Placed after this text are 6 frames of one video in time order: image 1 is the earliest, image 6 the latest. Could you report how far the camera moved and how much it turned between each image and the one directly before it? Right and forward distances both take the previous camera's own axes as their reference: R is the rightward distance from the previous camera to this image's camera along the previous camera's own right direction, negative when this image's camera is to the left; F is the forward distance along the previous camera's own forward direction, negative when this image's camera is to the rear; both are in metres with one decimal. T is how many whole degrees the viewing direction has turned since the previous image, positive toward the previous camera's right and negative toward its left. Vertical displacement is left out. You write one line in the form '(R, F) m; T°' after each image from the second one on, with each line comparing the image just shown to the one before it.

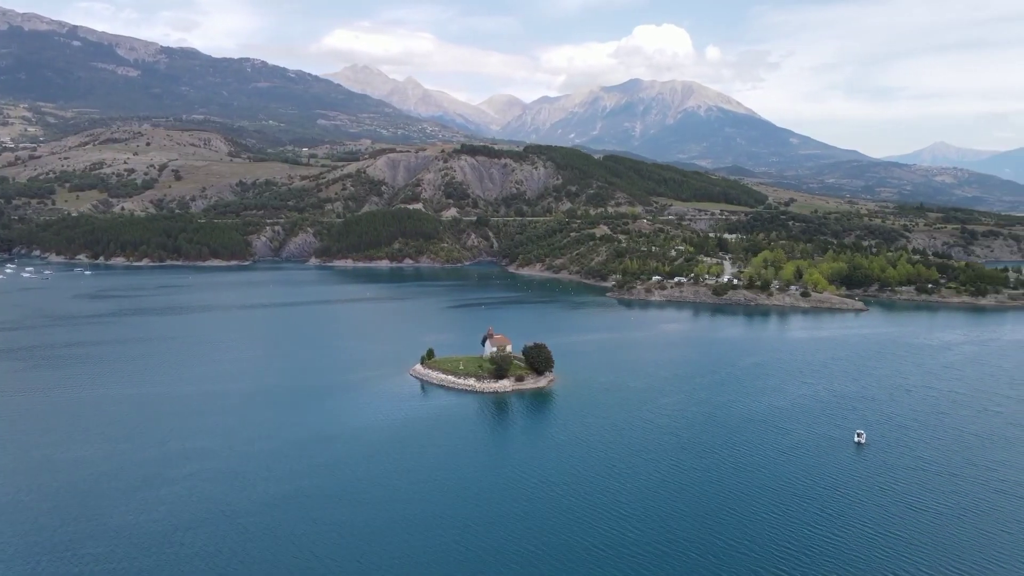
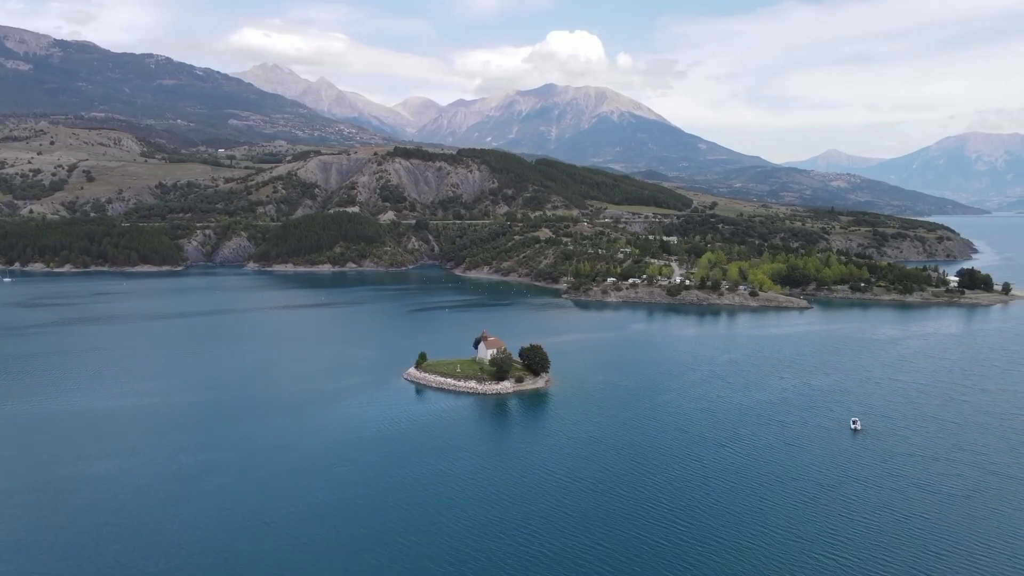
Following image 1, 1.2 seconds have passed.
(-3.7, -0.2) m; +6°
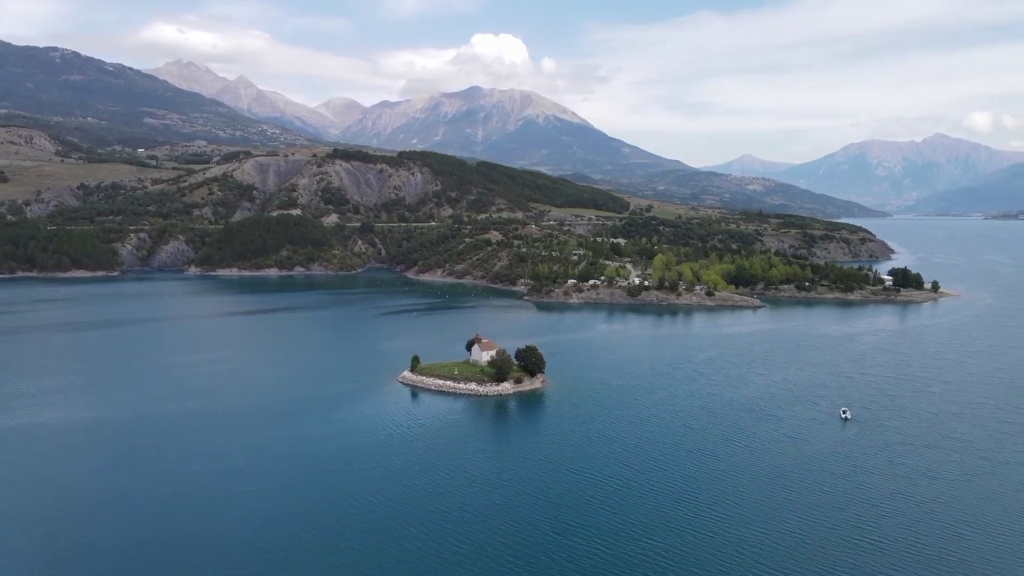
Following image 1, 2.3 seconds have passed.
(-3.2, -0.2) m; +5°
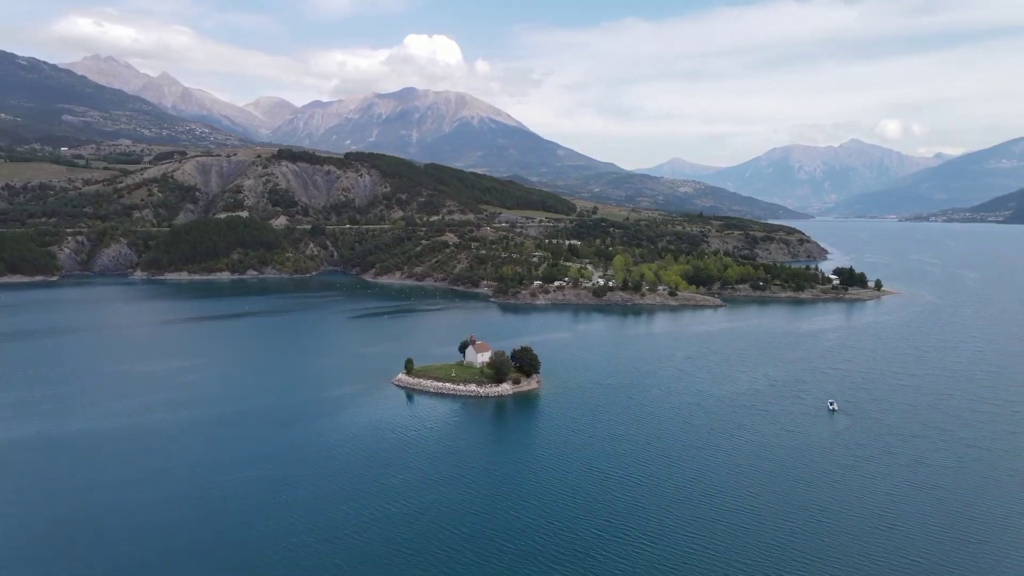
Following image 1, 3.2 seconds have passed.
(-2.8, -0.2) m; +5°
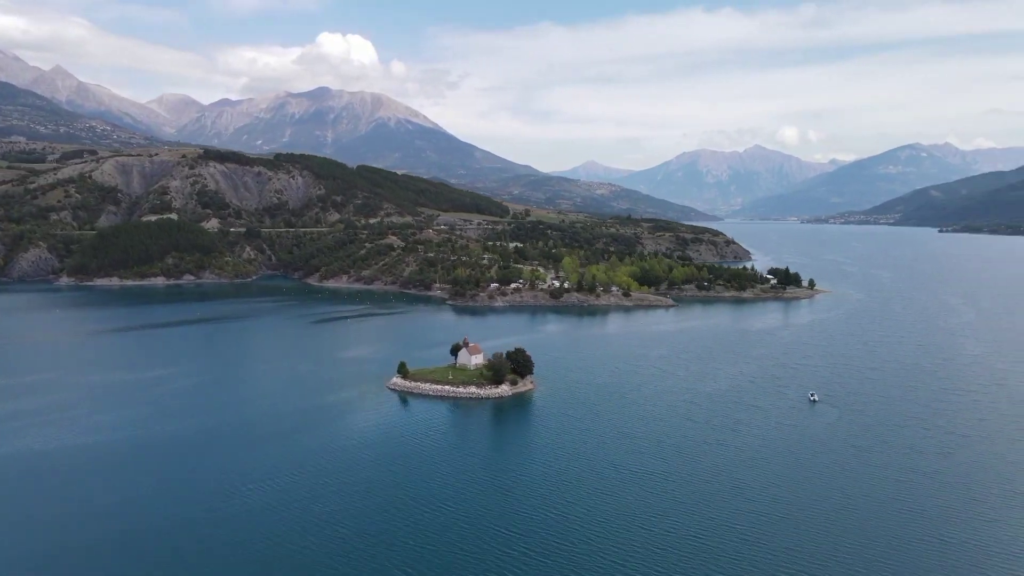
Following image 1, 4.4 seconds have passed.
(-3.6, -0.2) m; +6°
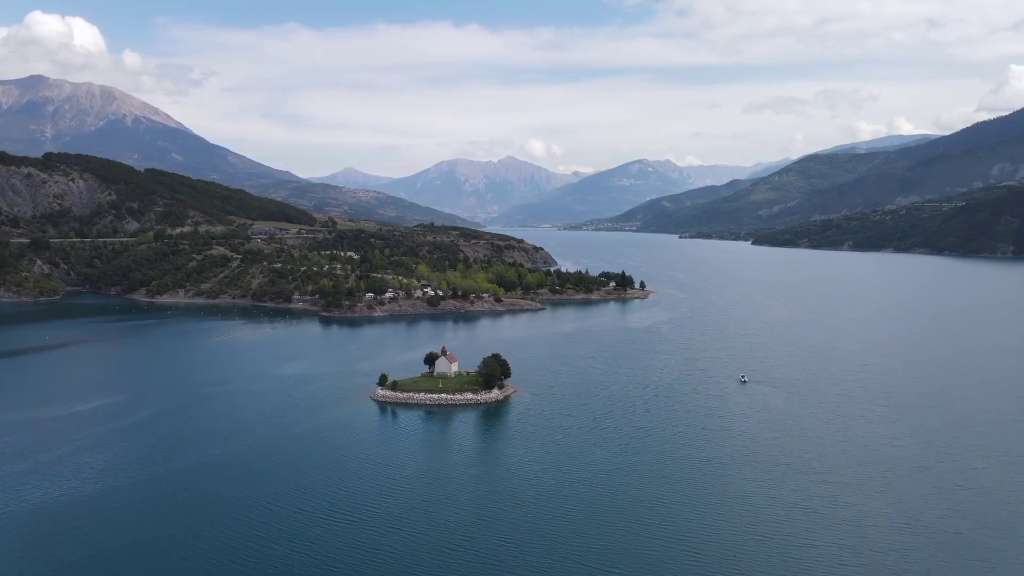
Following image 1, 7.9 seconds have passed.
(-10.1, +0.4) m; +17°
